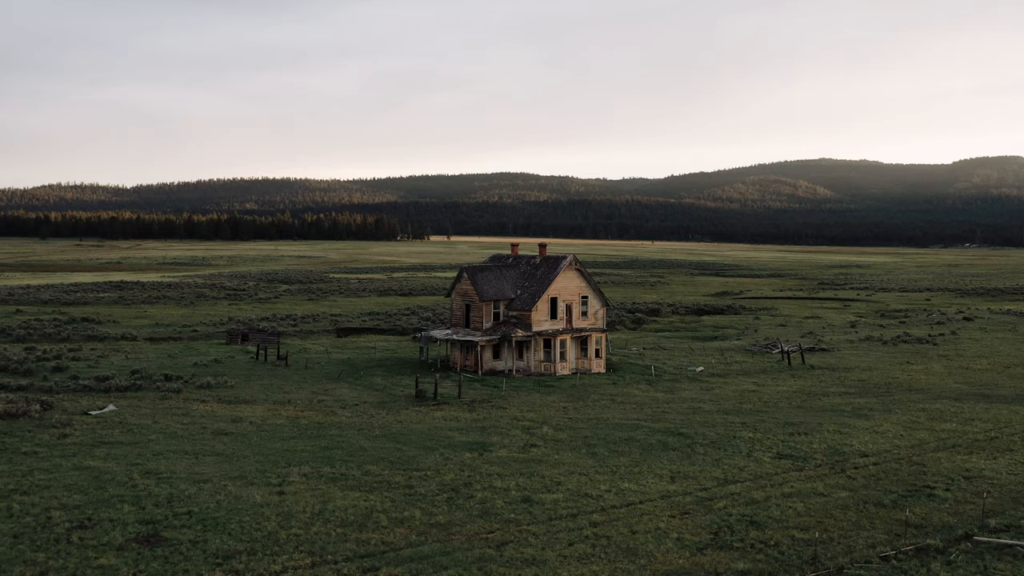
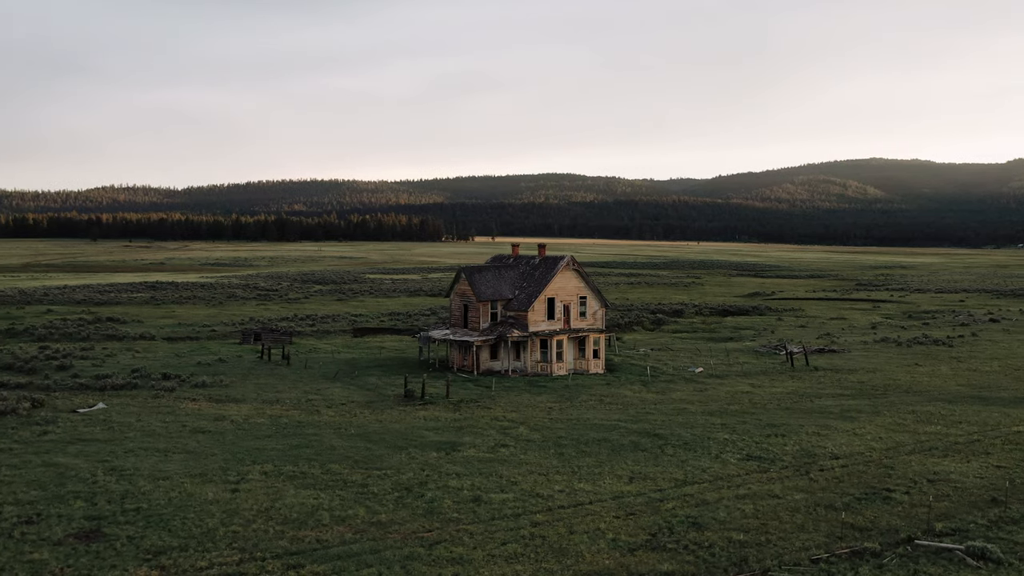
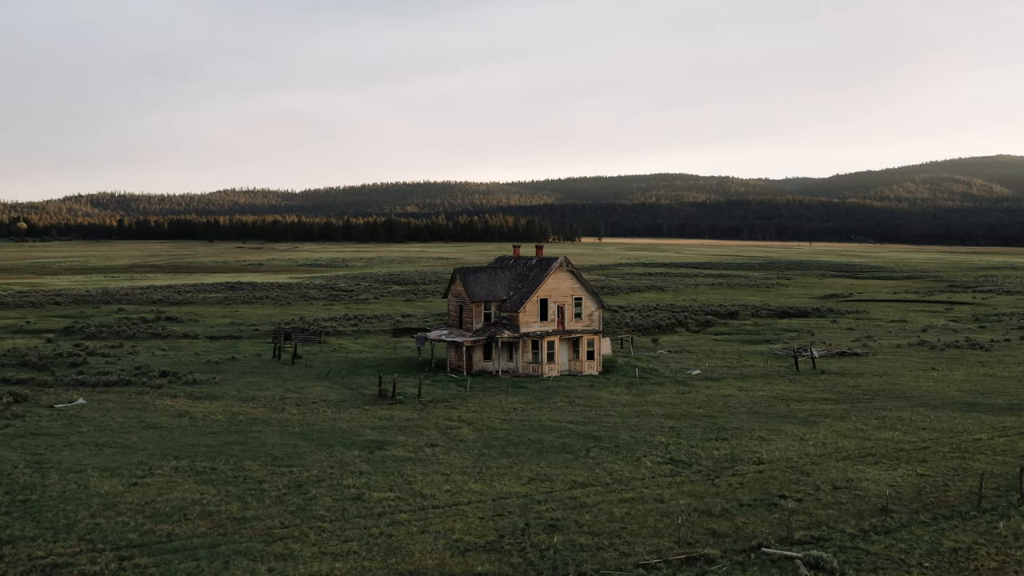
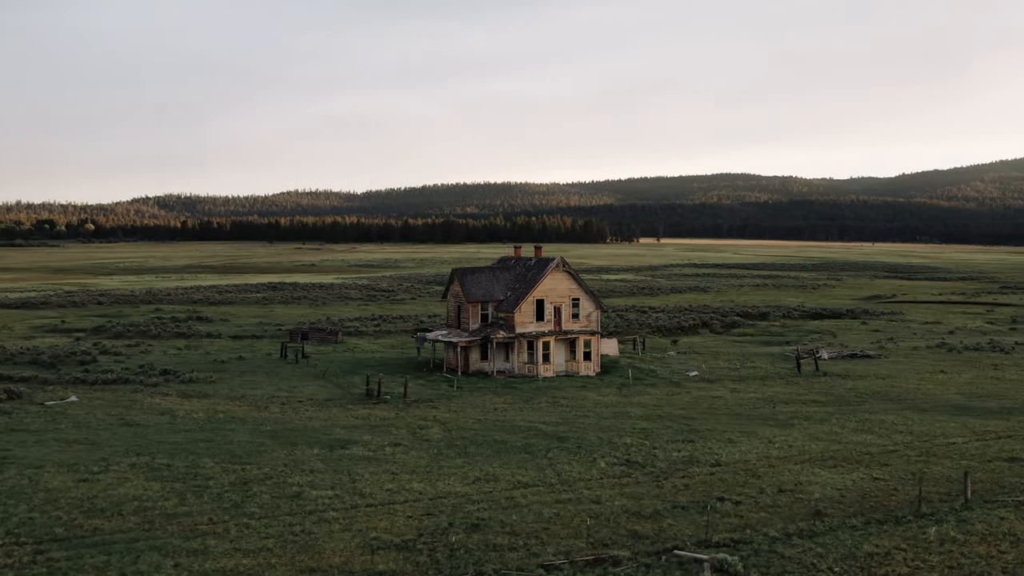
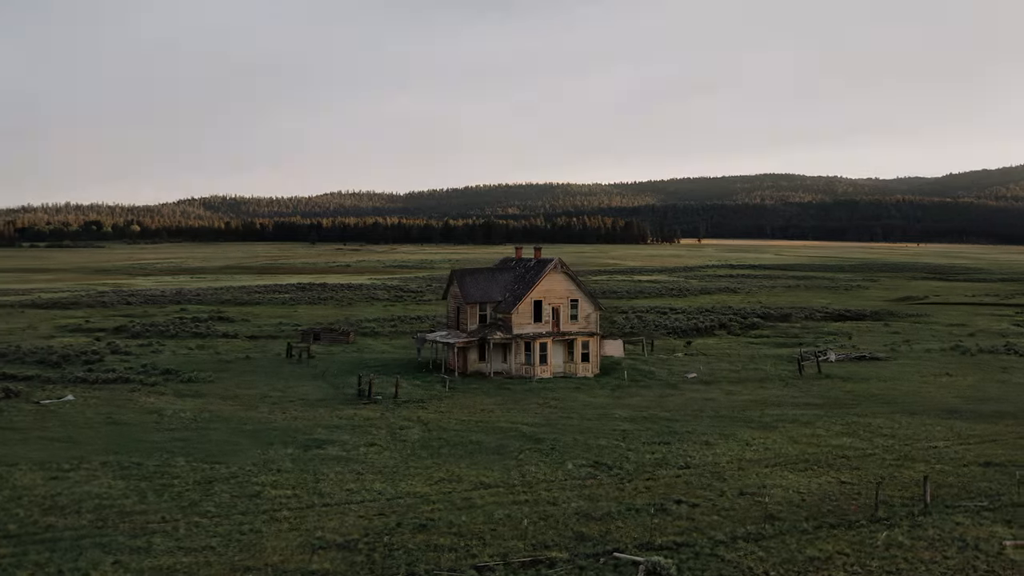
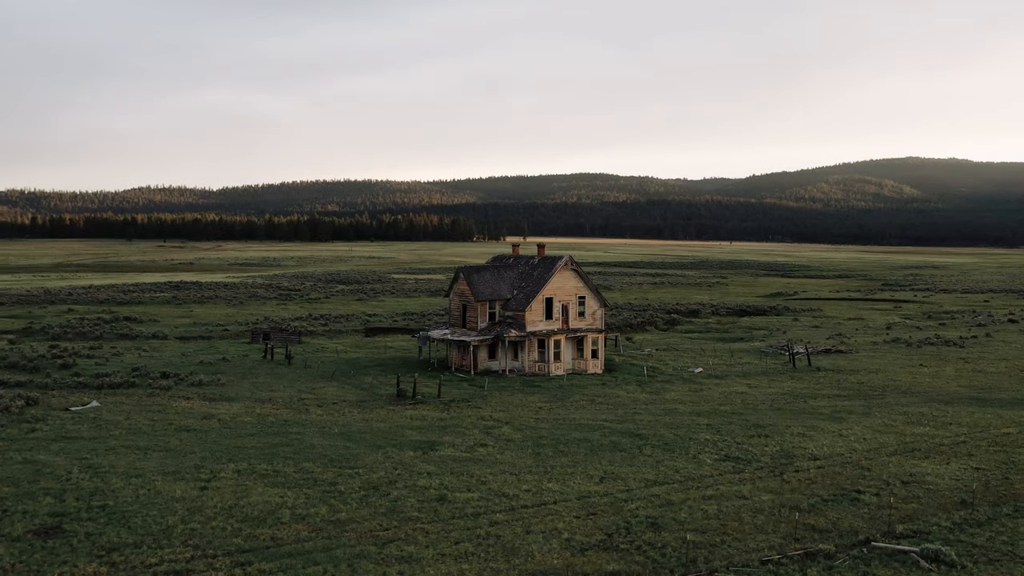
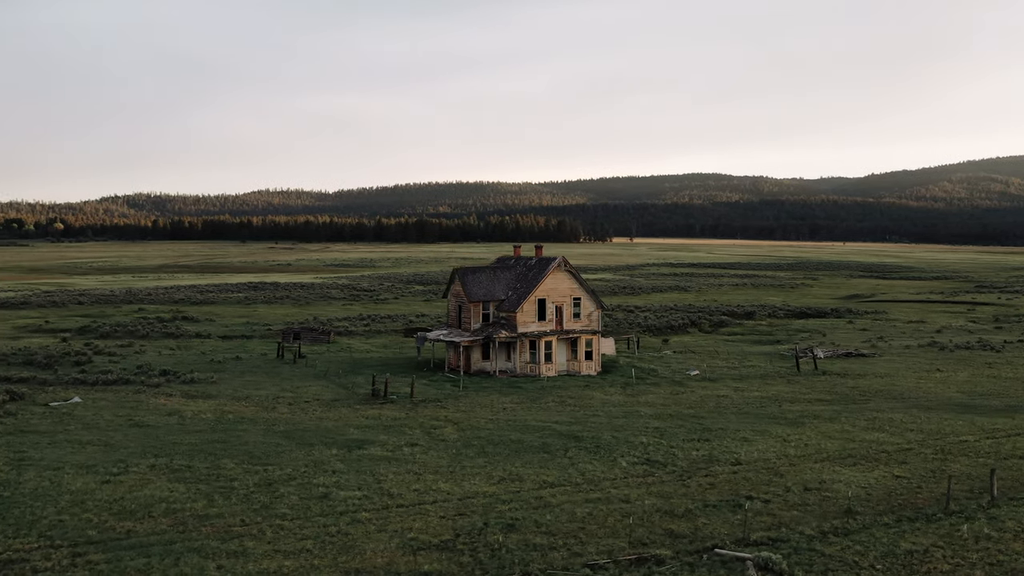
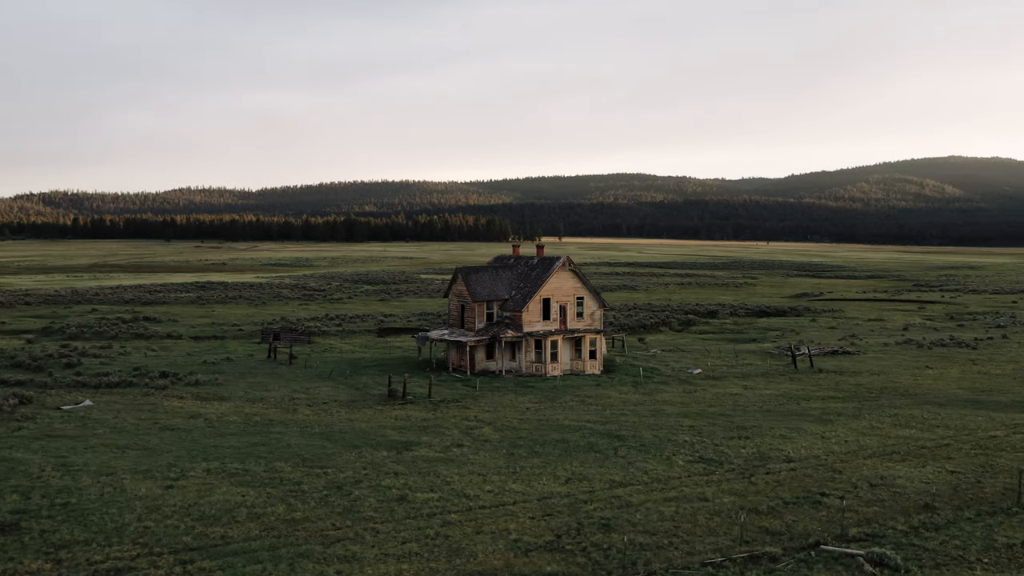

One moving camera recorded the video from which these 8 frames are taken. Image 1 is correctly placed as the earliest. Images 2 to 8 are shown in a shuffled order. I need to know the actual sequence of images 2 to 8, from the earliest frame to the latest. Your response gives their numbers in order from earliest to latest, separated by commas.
2, 6, 8, 3, 7, 4, 5
